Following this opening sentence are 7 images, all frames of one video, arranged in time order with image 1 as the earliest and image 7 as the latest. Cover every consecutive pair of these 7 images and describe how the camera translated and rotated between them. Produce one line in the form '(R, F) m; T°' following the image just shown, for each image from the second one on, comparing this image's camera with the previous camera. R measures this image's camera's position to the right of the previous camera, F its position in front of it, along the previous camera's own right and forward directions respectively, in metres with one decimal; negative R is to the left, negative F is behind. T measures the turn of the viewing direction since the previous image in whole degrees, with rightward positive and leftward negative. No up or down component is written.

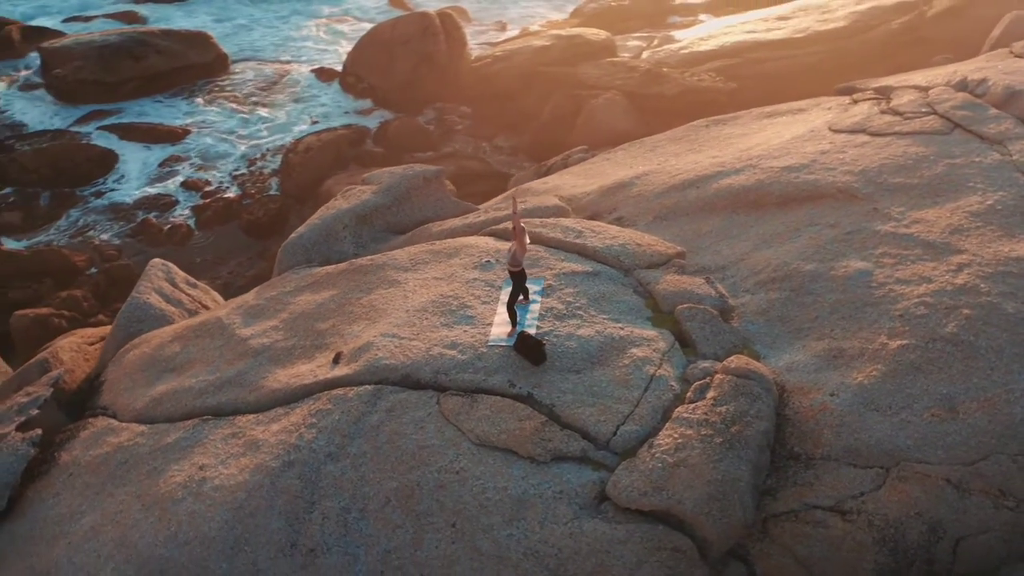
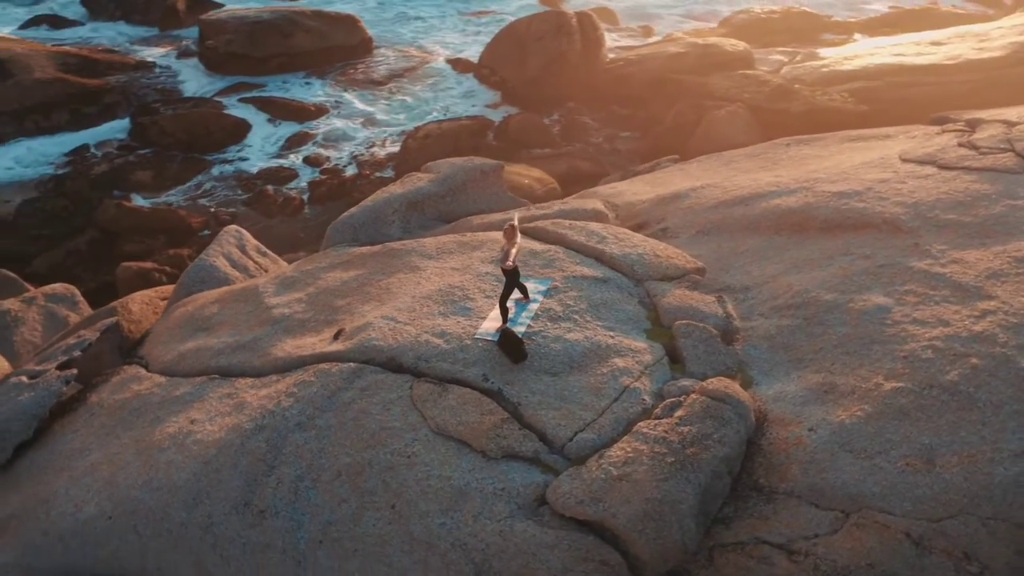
(+1.0, +0.1) m; -9°
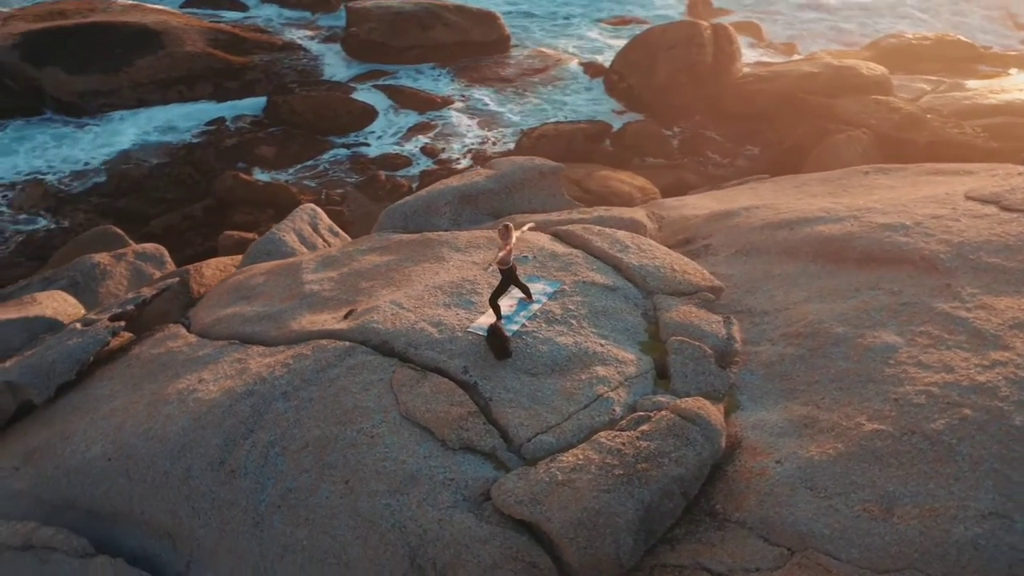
(+1.0, 0.0) m; -9°
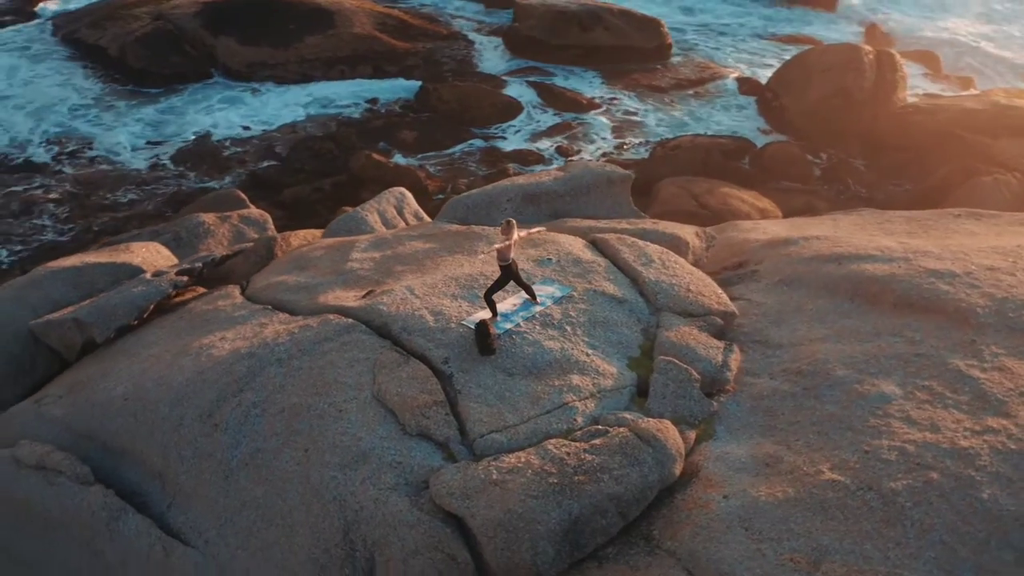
(+1.1, +0.1) m; -11°
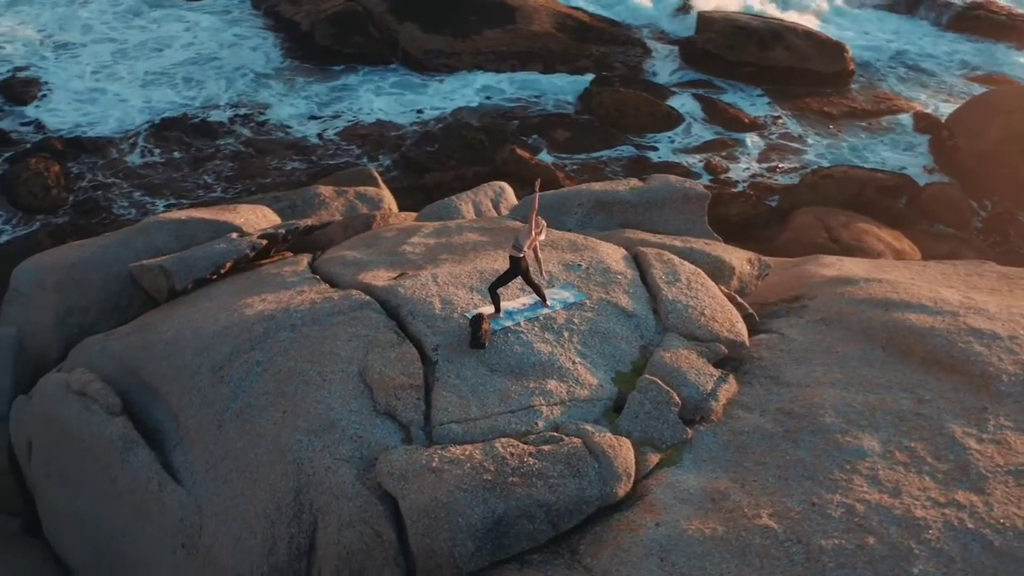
(+1.2, +0.1) m; -12°
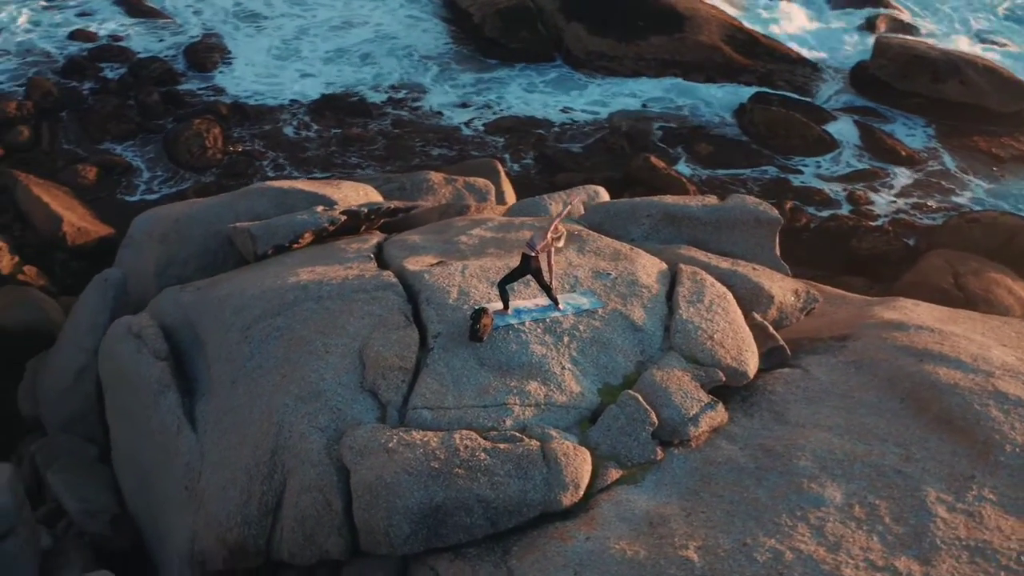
(+1.1, +0.1) m; -11°
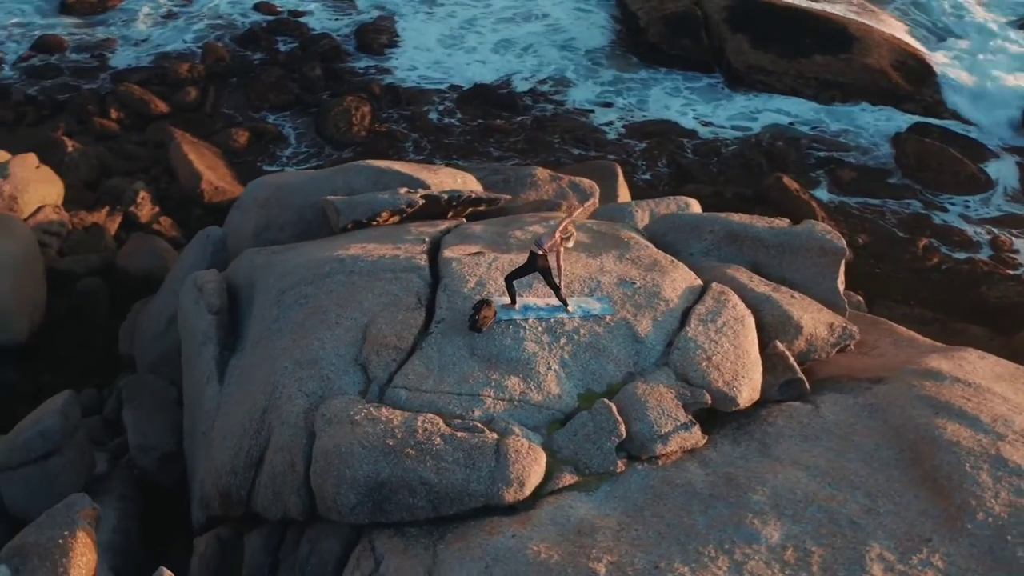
(+1.1, +0.1) m; -10°
